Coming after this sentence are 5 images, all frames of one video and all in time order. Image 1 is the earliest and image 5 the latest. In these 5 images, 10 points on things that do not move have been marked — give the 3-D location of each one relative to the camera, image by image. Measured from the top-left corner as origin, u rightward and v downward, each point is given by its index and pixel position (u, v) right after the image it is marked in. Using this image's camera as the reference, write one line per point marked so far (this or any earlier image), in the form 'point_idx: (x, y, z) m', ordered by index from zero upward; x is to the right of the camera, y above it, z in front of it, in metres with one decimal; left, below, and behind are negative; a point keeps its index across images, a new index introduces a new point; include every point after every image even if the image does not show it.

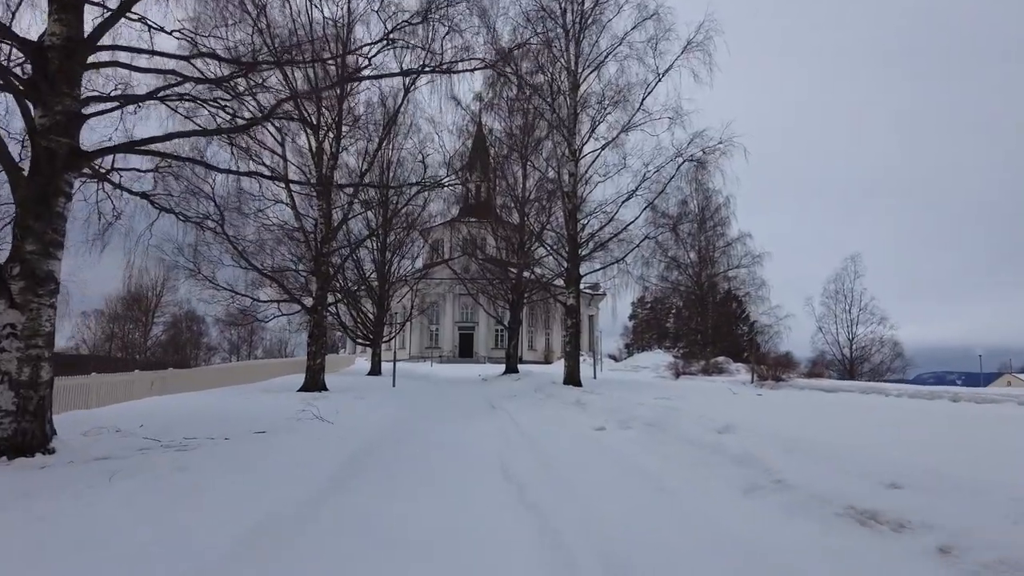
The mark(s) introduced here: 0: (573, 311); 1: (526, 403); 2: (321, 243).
0: (+1.6, -0.6, +17.0) m
1: (+0.2, -2.4, +13.1) m
2: (-4.9, +1.2, +16.7) m
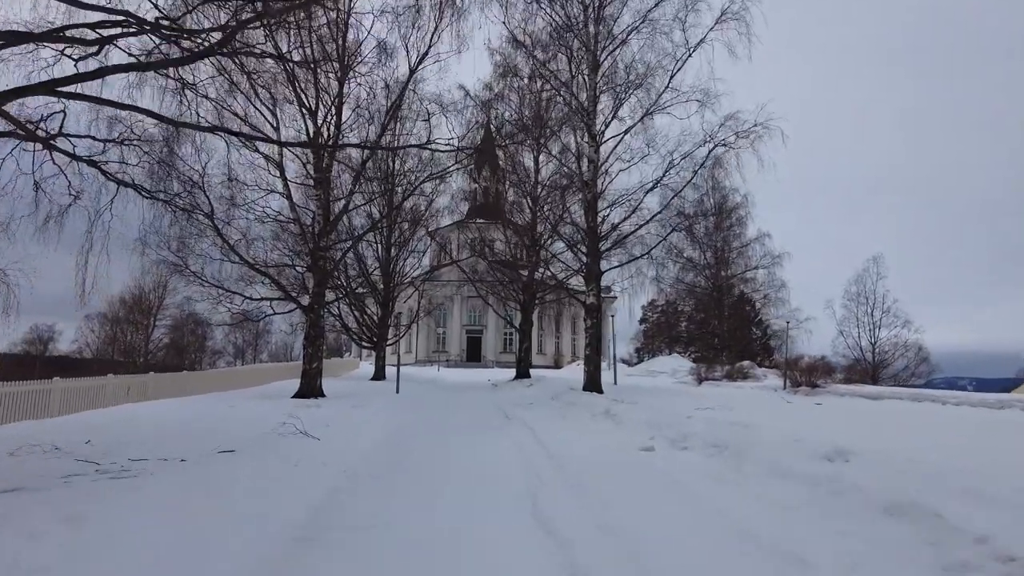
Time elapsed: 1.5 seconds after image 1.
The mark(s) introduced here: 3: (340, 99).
0: (+2.0, -0.5, +15.6) m
1: (+0.6, -2.3, +11.7) m
2: (-4.6, +1.3, +15.4) m
3: (-4.2, +4.5, +15.7) m
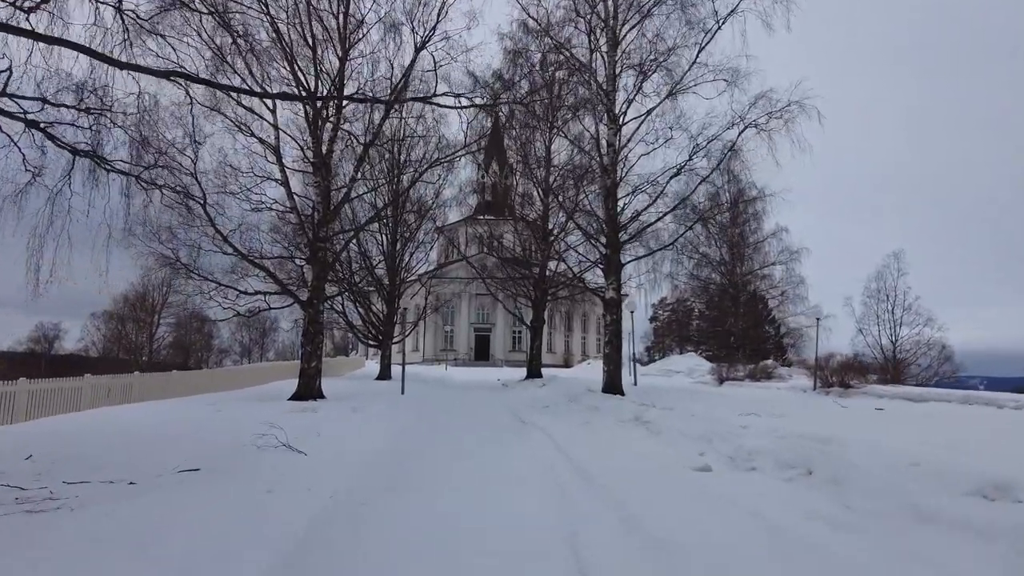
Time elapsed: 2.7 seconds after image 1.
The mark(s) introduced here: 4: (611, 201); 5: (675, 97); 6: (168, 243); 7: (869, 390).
0: (+2.2, -0.4, +14.5) m
1: (+0.8, -2.1, +10.6) m
2: (-4.3, +1.4, +14.3) m
3: (-3.9, +4.7, +14.7) m
4: (+2.3, +2.0, +14.7) m
5: (+3.6, +4.2, +14.4) m
6: (-7.4, +1.0, +14.1) m
7: (+9.0, -2.6, +16.2) m
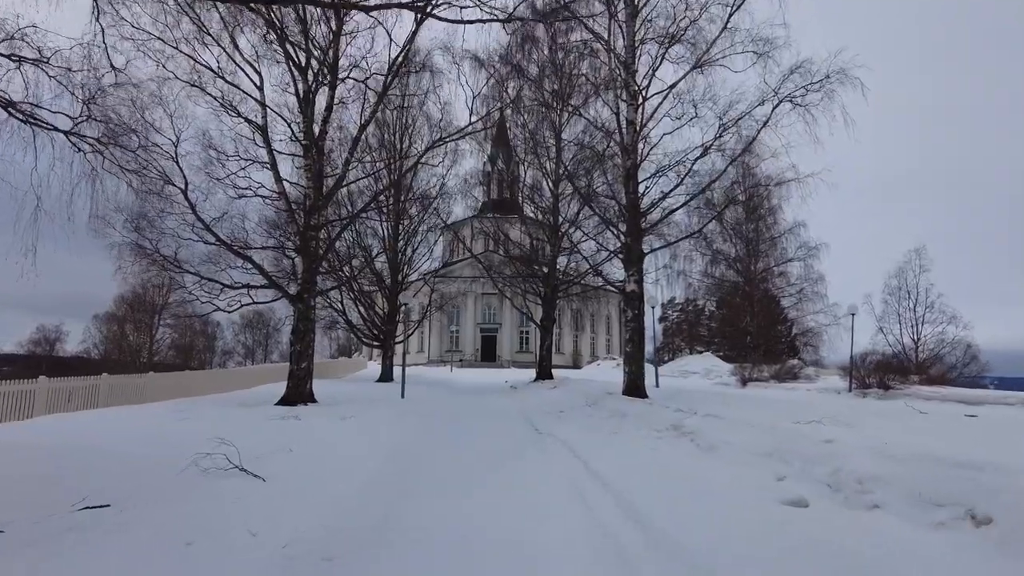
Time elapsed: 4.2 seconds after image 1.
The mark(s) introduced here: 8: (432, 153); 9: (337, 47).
0: (+2.5, -0.2, +13.2) m
1: (+1.0, -2.0, +9.3) m
2: (-4.1, +1.5, +13.1) m
3: (-3.7, +4.8, +13.4) m
4: (+2.5, +2.2, +13.4) m
5: (+3.8, +4.4, +13.1) m
6: (-7.2, +1.1, +12.9) m
7: (+9.2, -2.4, +14.9) m
8: (-1.8, +3.1, +14.9) m
9: (-3.6, +5.0, +13.4) m
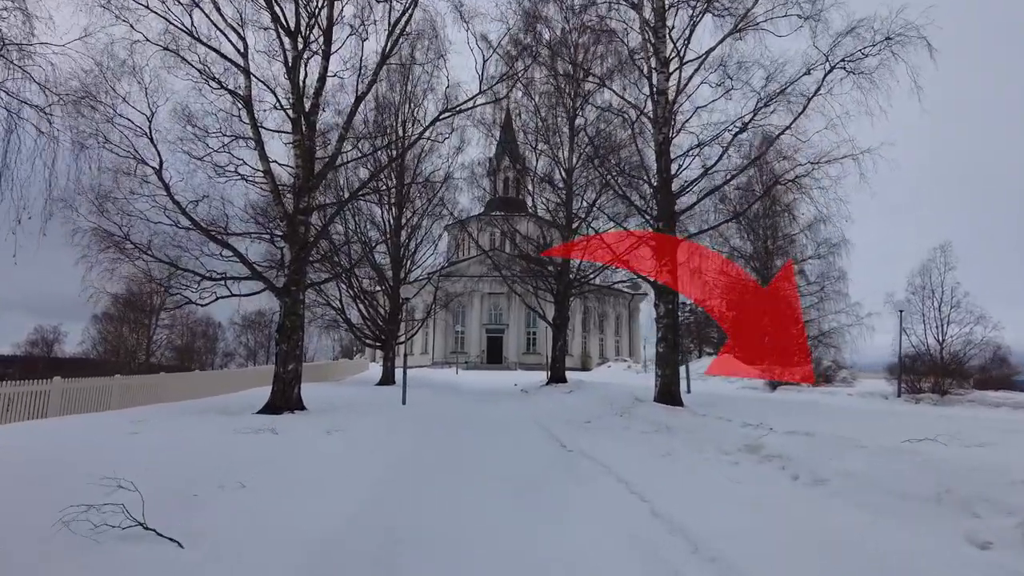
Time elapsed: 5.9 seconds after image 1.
0: (+2.7, -0.1, +11.7) m
1: (+1.2, -1.8, +7.8) m
2: (-3.8, +1.7, +11.6) m
3: (-3.4, +4.9, +12.0) m
4: (+2.8, +2.3, +11.9) m
5: (+4.1, +4.5, +11.6) m
6: (-7.0, +1.3, +11.4) m
7: (+9.5, -2.3, +13.3) m
8: (-1.6, +3.3, +13.4) m
9: (-3.3, +5.1, +11.9) m
